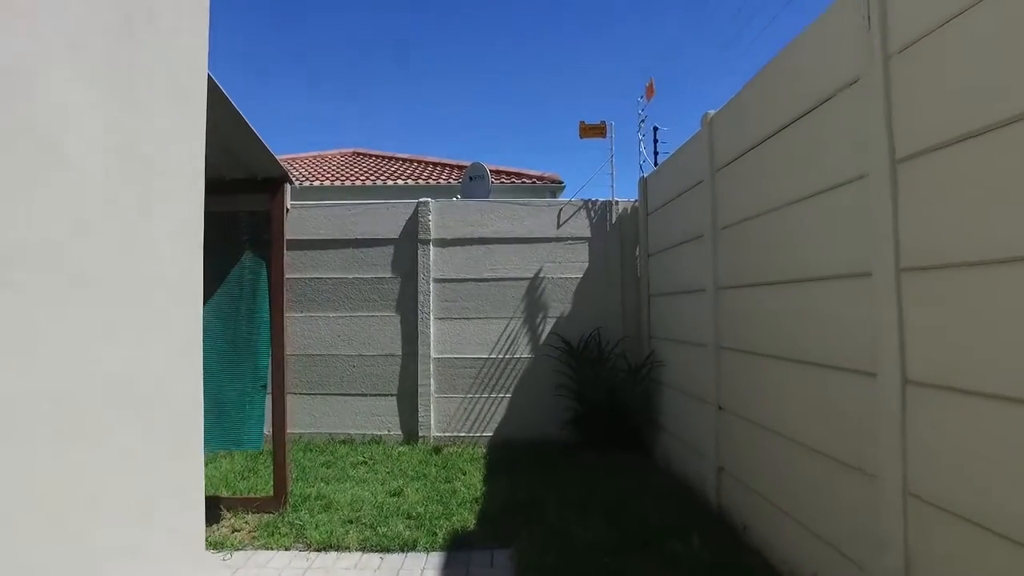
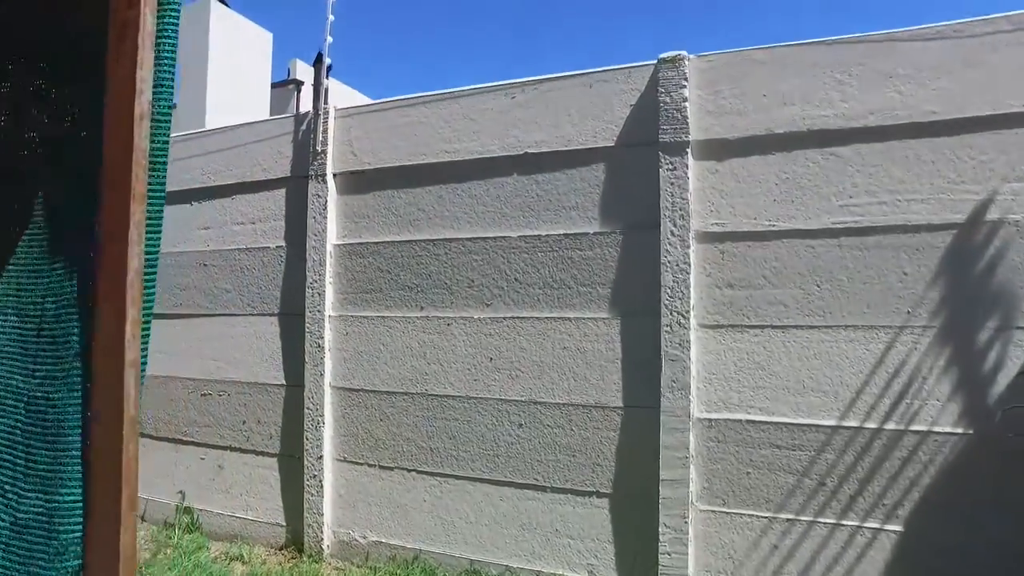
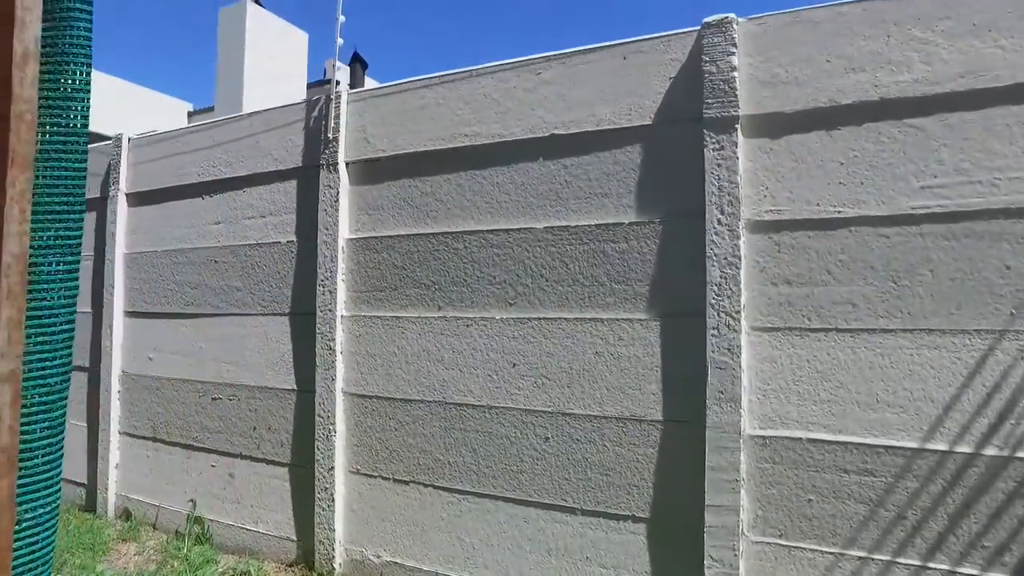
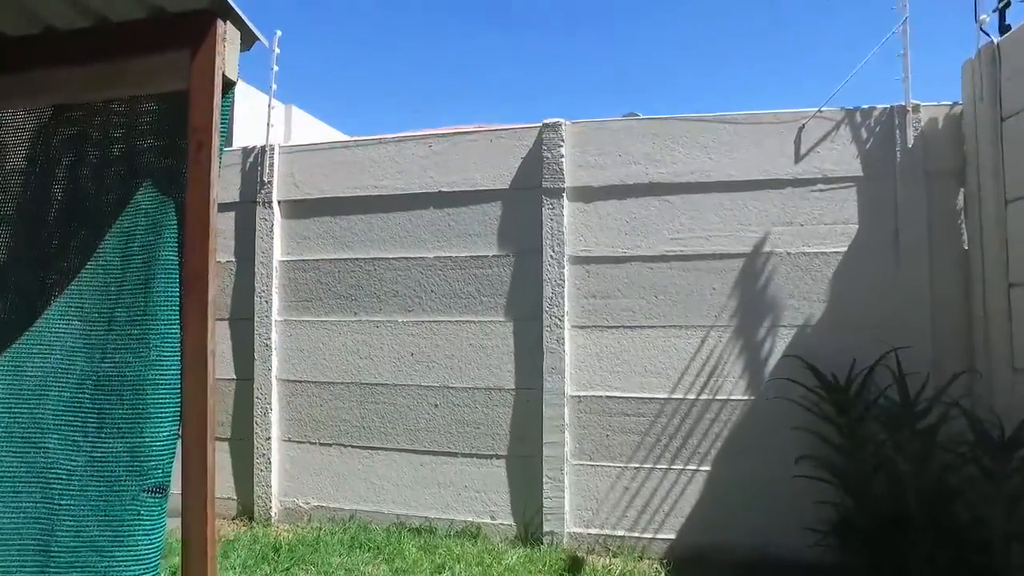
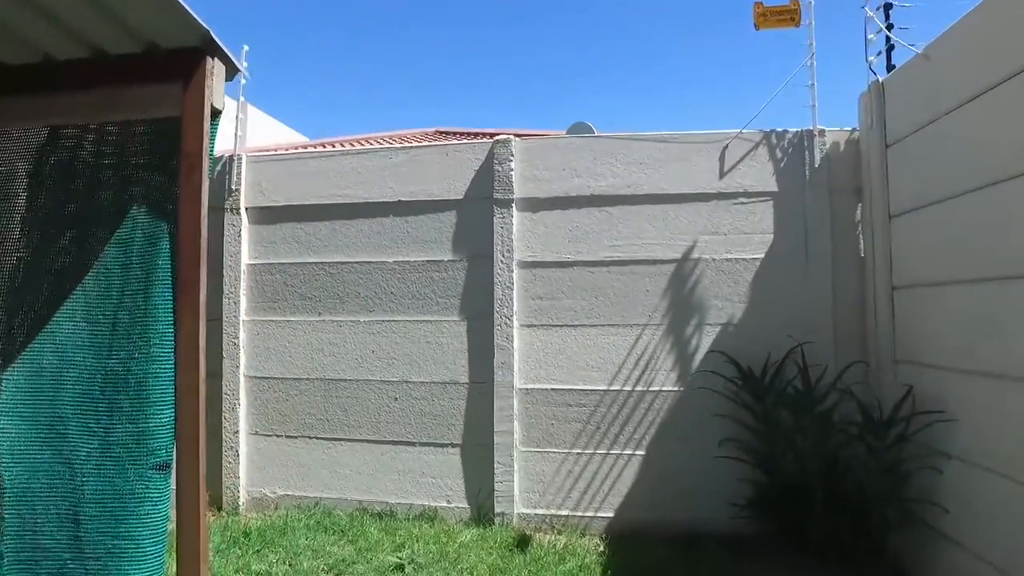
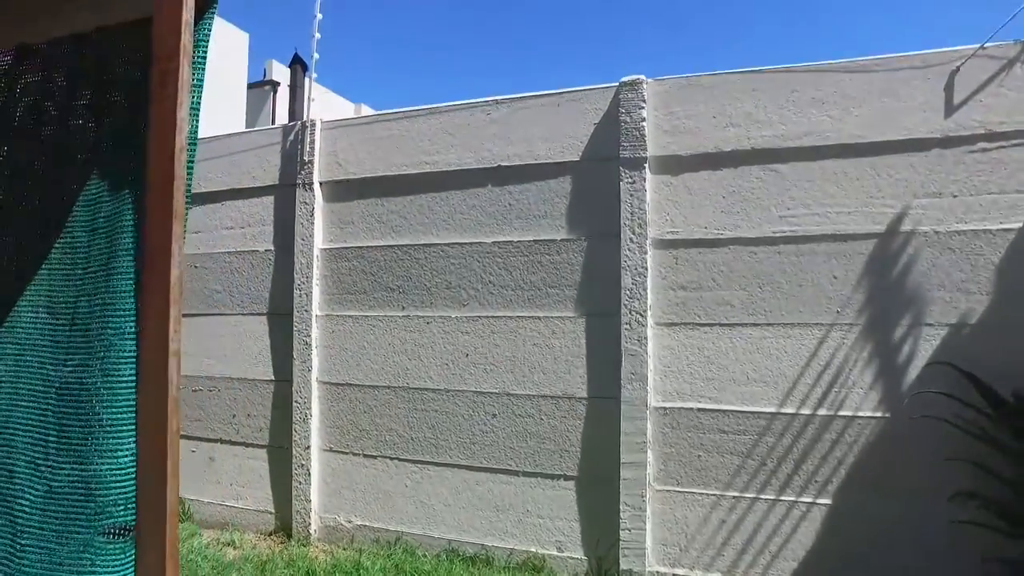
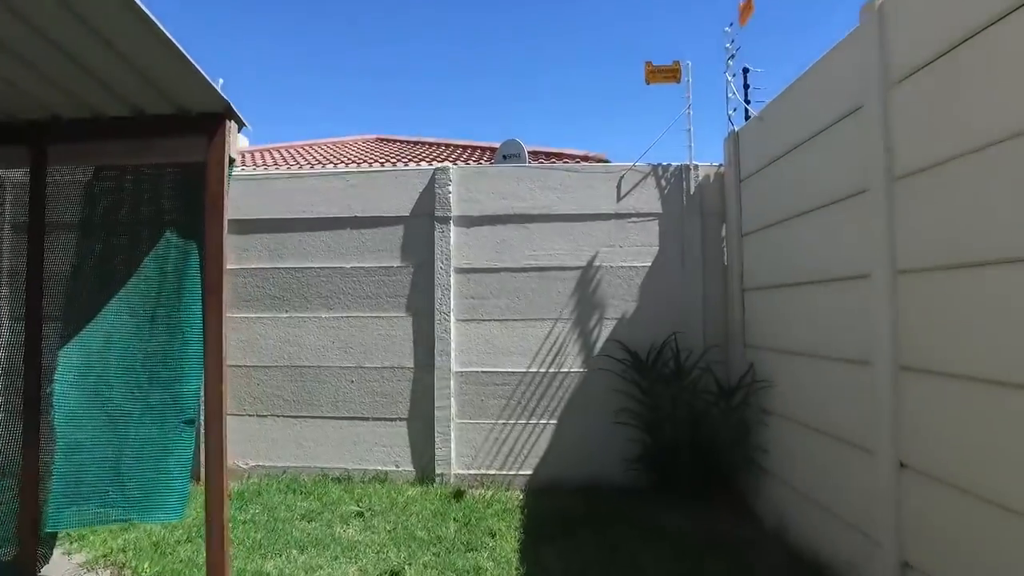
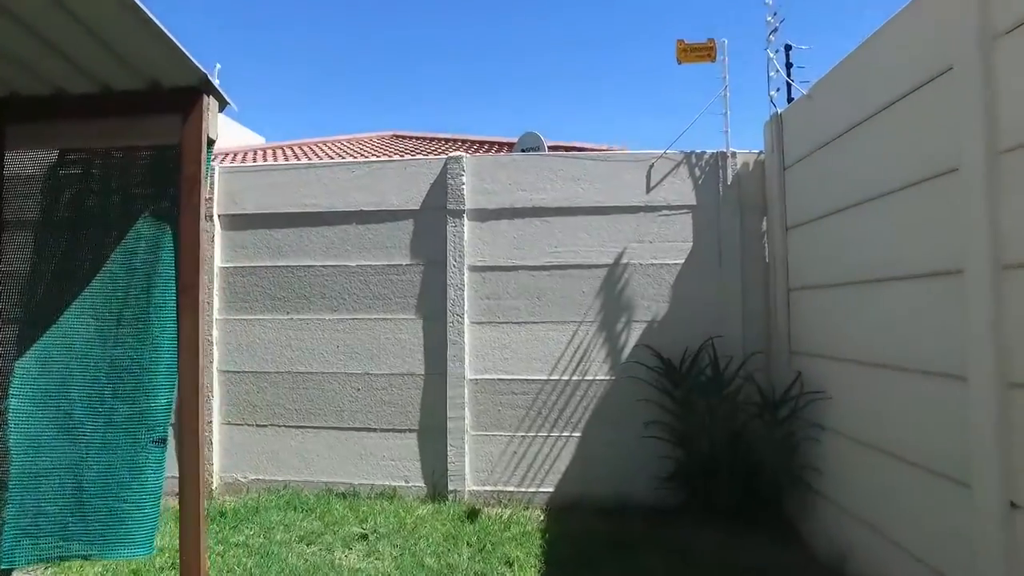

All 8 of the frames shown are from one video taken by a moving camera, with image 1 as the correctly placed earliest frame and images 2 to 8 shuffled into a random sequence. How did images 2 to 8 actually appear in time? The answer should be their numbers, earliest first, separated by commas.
7, 8, 5, 4, 6, 2, 3
